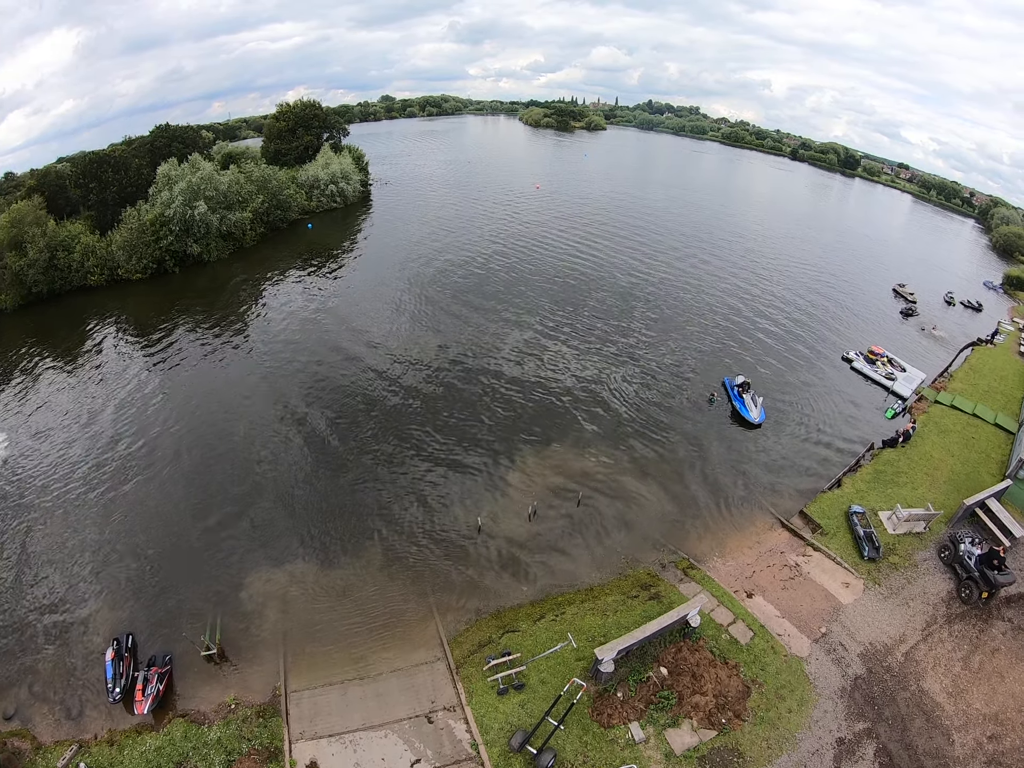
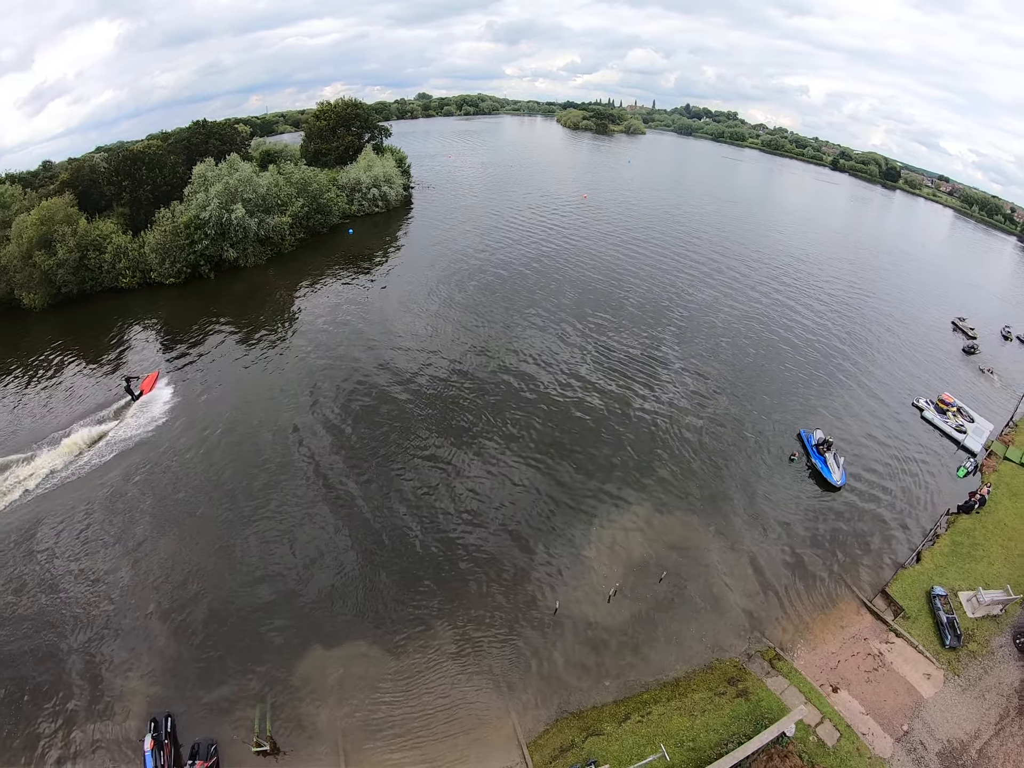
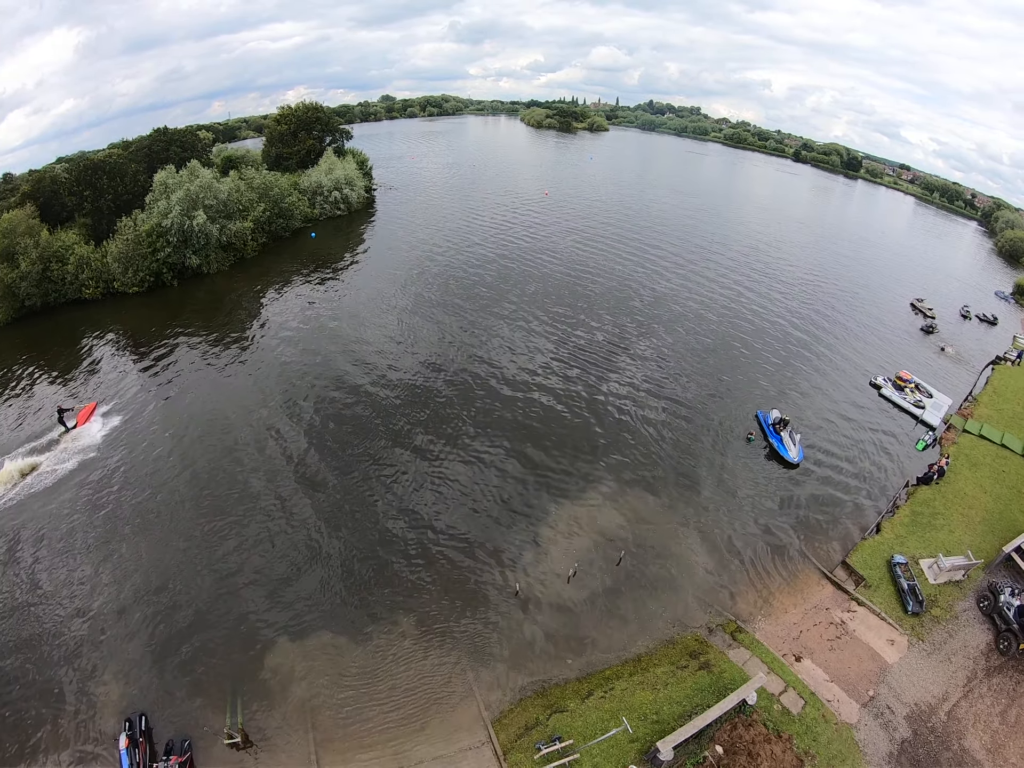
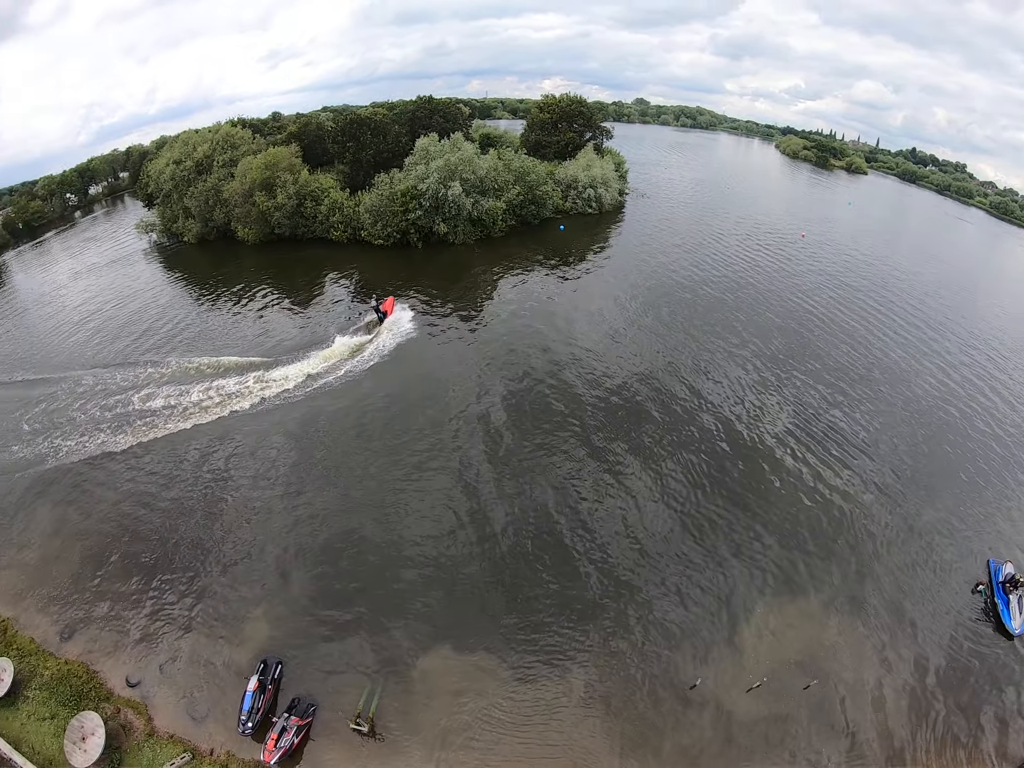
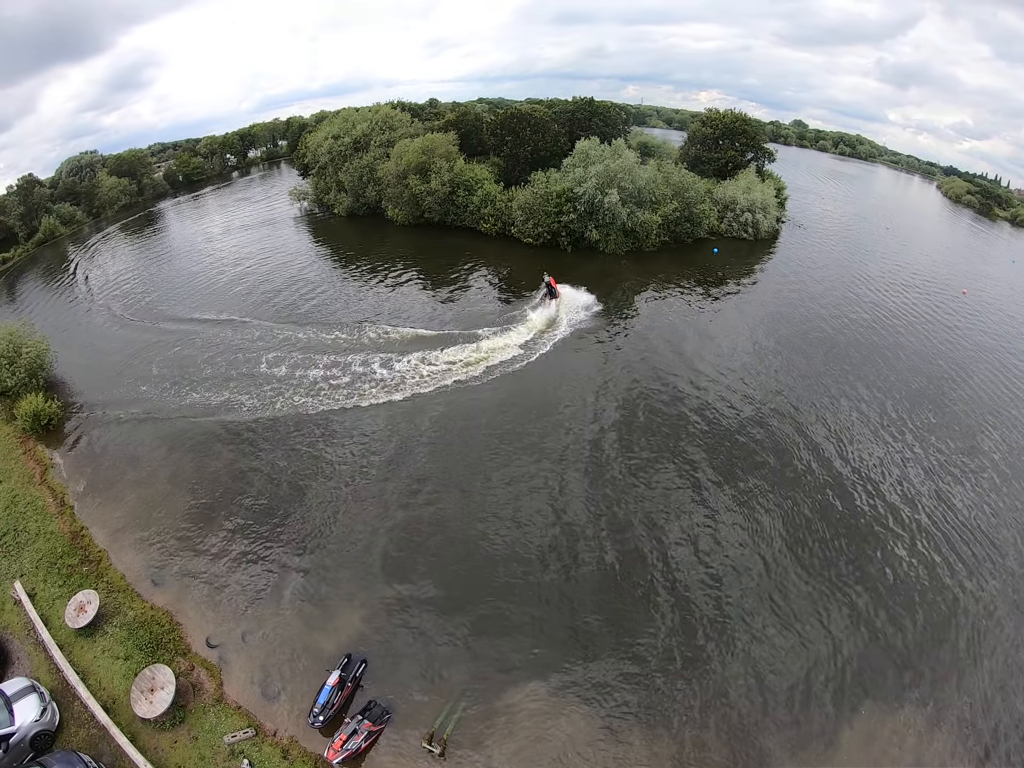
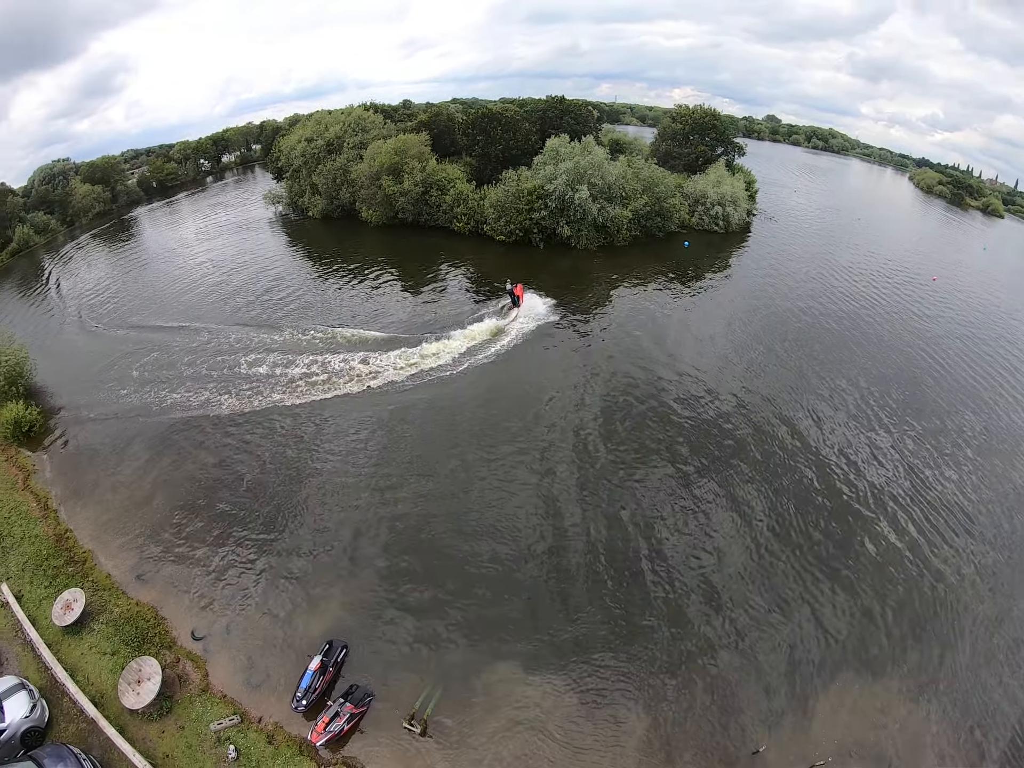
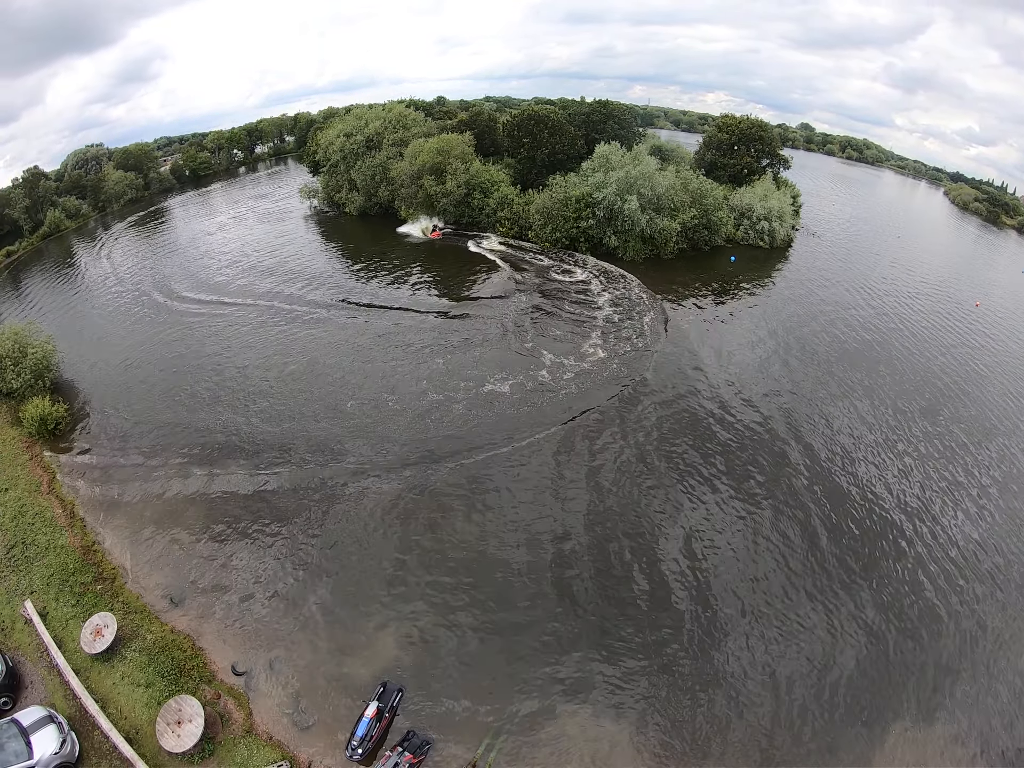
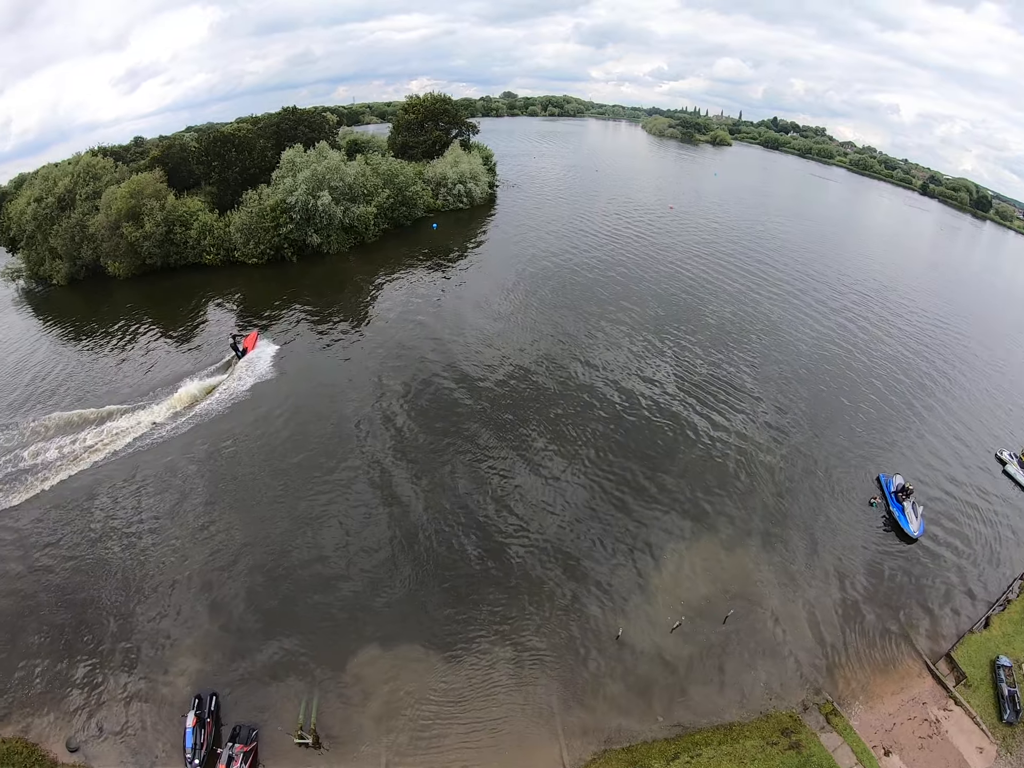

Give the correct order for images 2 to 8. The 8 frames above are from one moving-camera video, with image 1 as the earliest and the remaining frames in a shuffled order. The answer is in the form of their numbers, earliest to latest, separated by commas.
3, 2, 8, 4, 6, 5, 7
